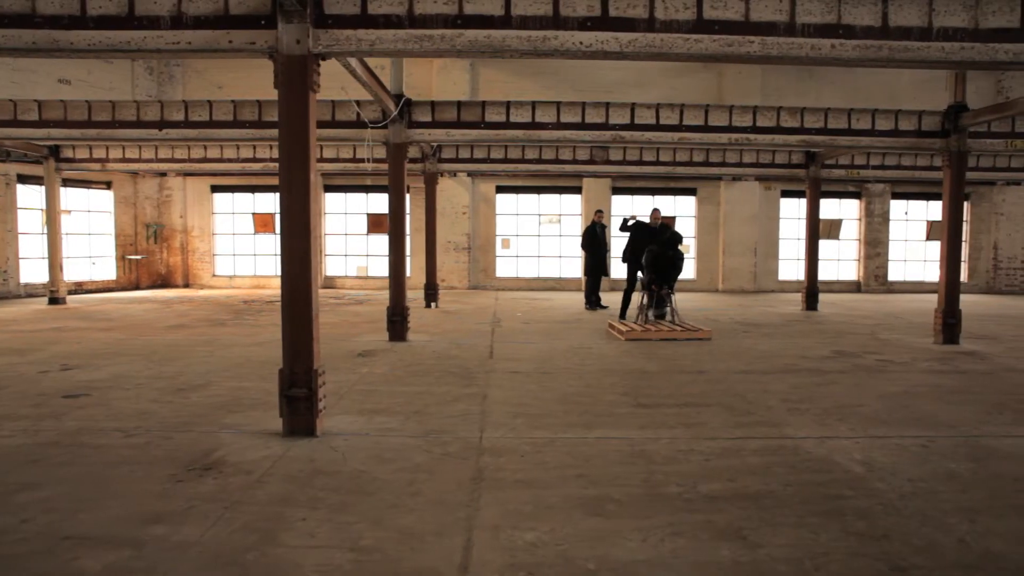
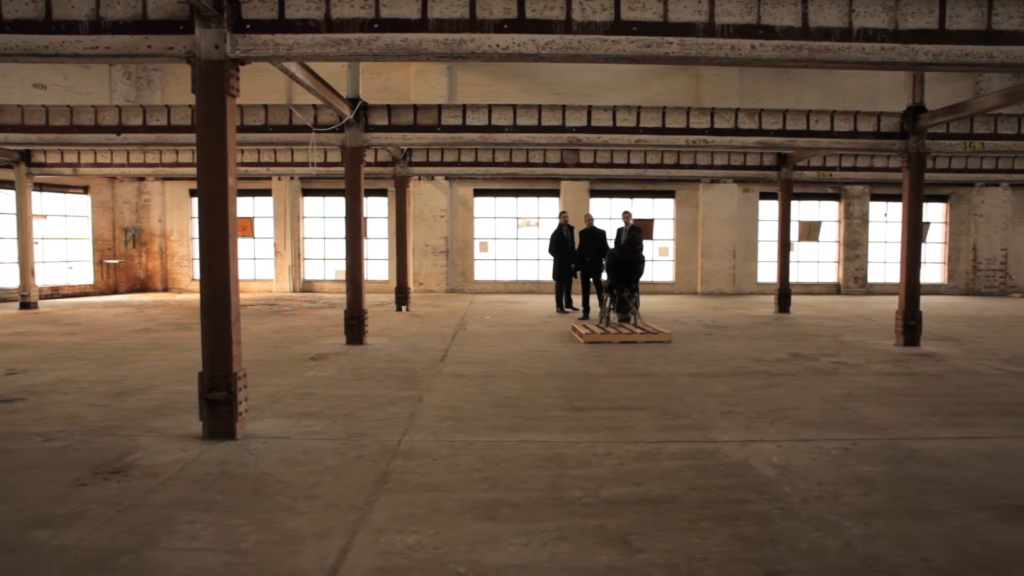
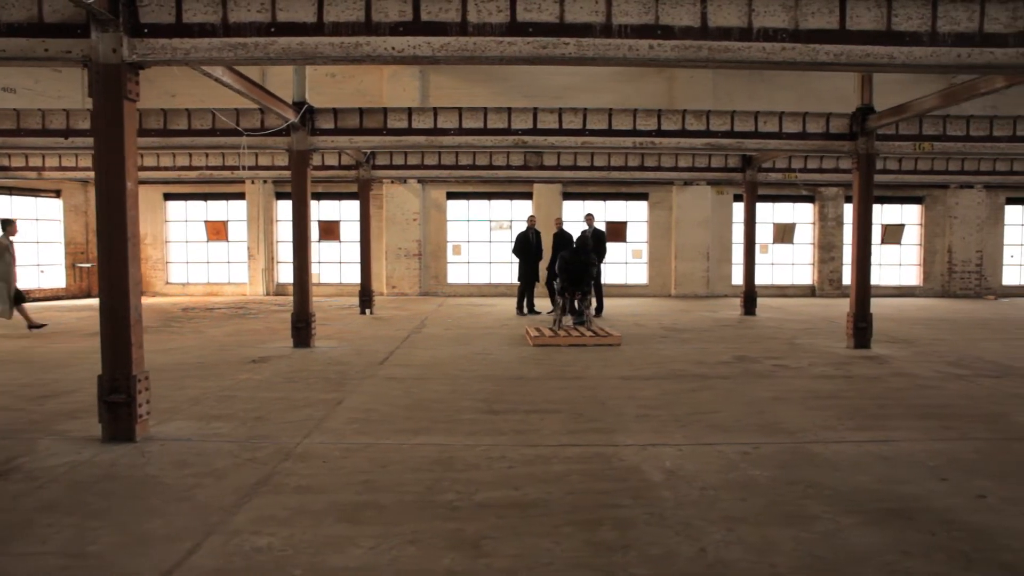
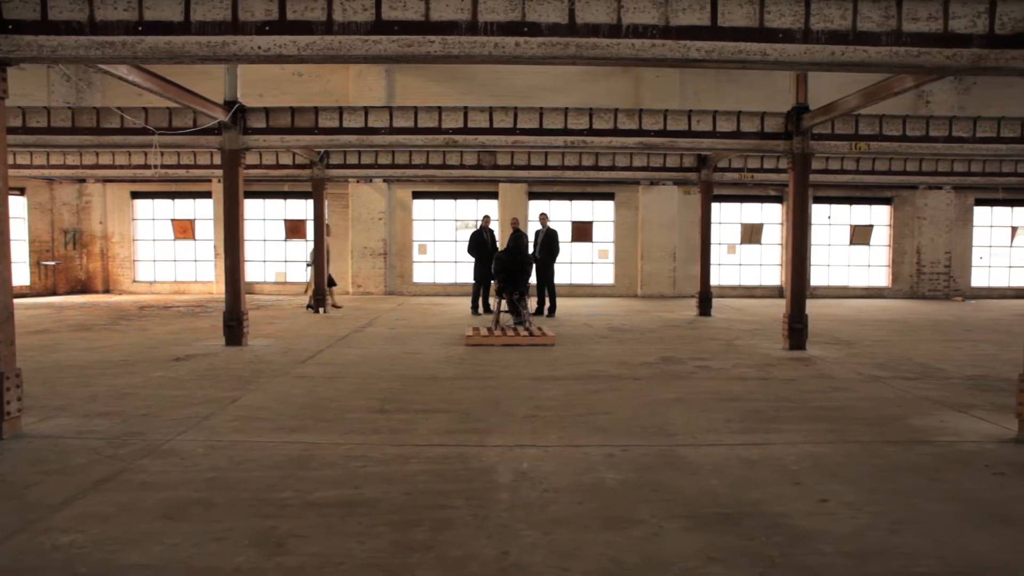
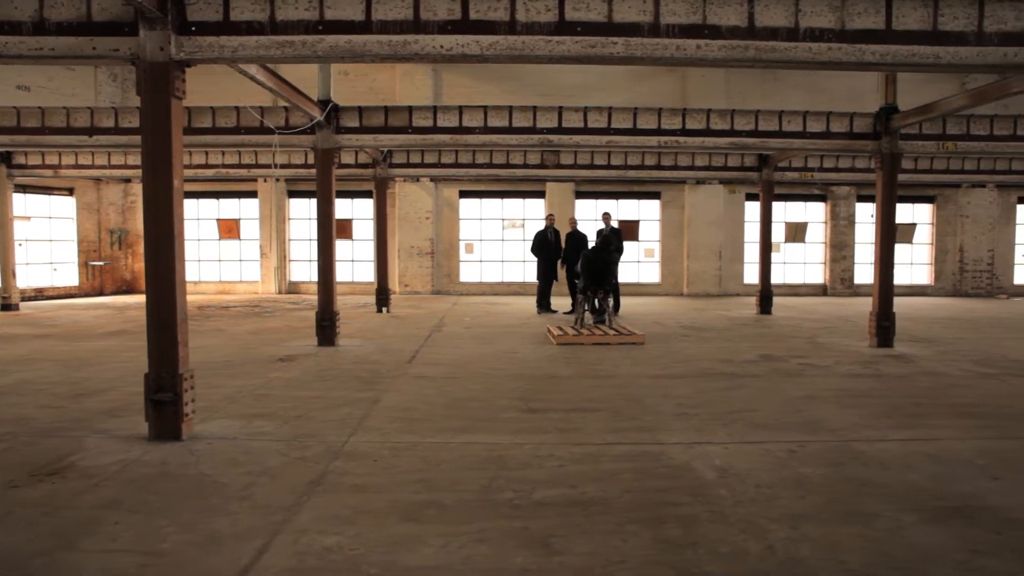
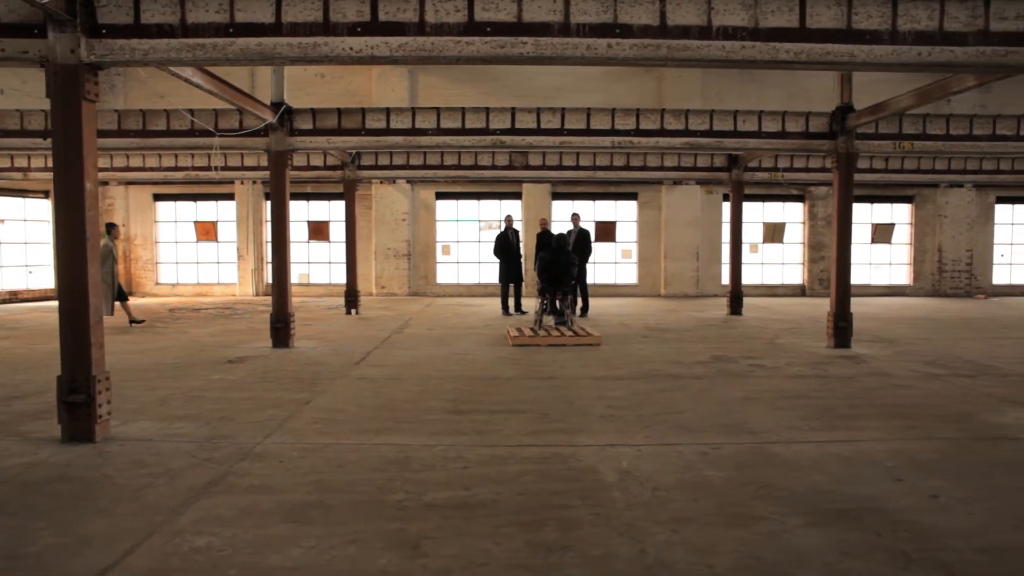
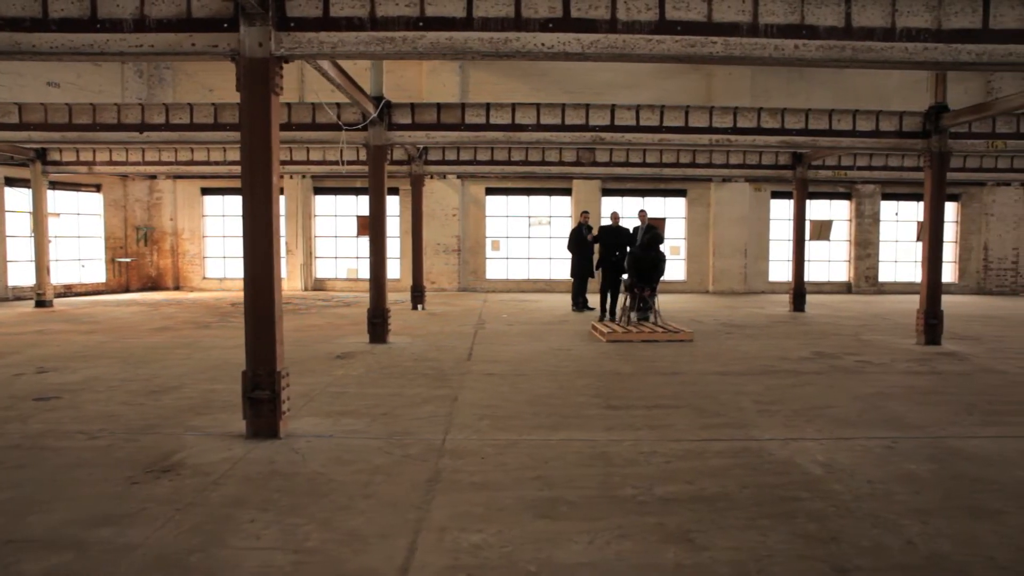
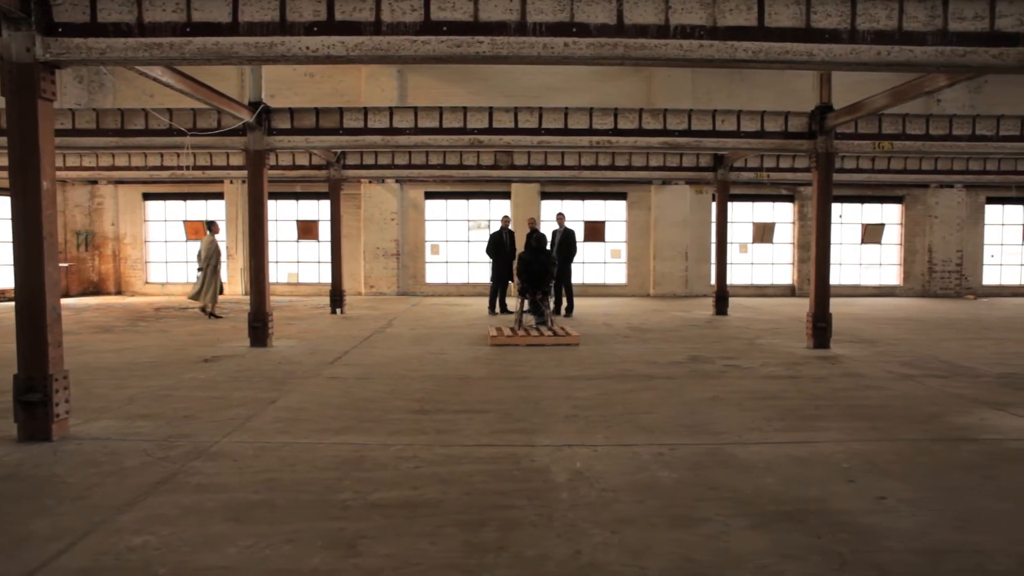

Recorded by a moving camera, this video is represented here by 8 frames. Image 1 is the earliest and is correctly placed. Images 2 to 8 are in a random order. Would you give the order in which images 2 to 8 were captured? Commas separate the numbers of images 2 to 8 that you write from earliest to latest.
7, 2, 5, 3, 6, 8, 4
